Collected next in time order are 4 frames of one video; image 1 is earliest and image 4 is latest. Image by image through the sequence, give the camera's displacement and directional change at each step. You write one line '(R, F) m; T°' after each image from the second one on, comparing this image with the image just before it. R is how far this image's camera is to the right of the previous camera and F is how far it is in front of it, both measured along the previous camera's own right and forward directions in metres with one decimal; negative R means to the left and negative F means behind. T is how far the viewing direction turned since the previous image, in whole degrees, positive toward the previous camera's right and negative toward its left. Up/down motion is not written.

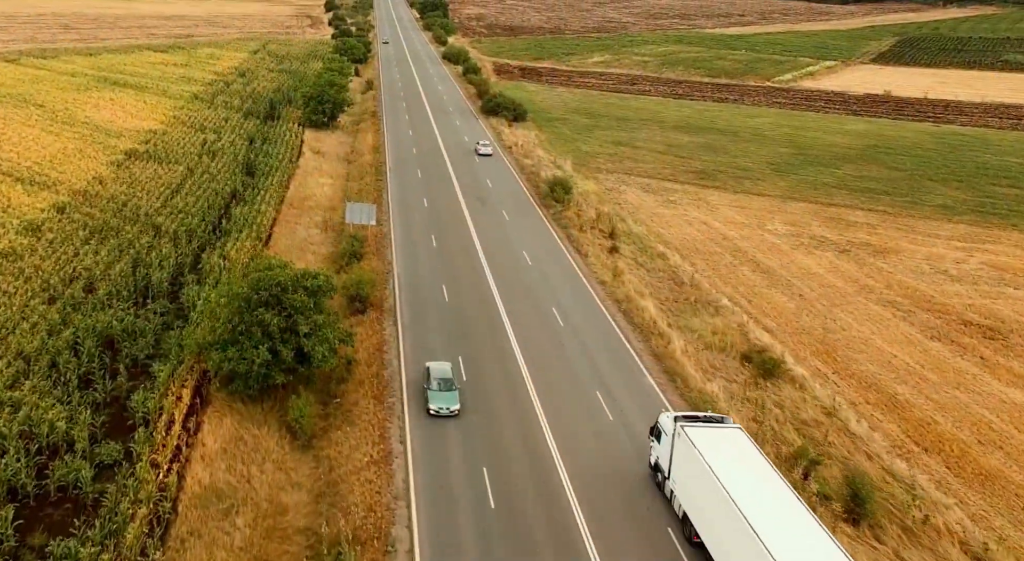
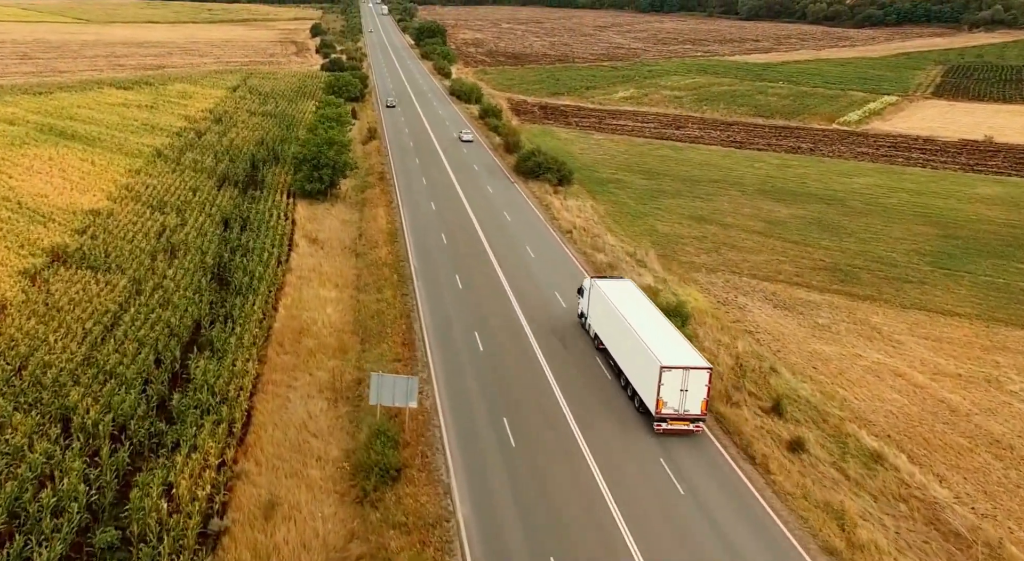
(-4.4, +18.5) m; +1°
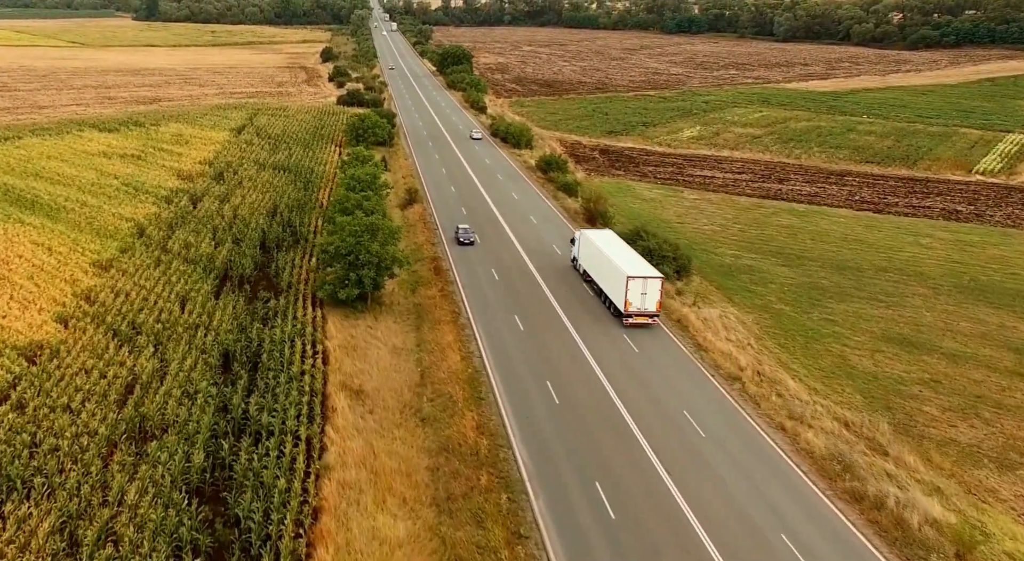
(-5.3, +19.0) m; 0°
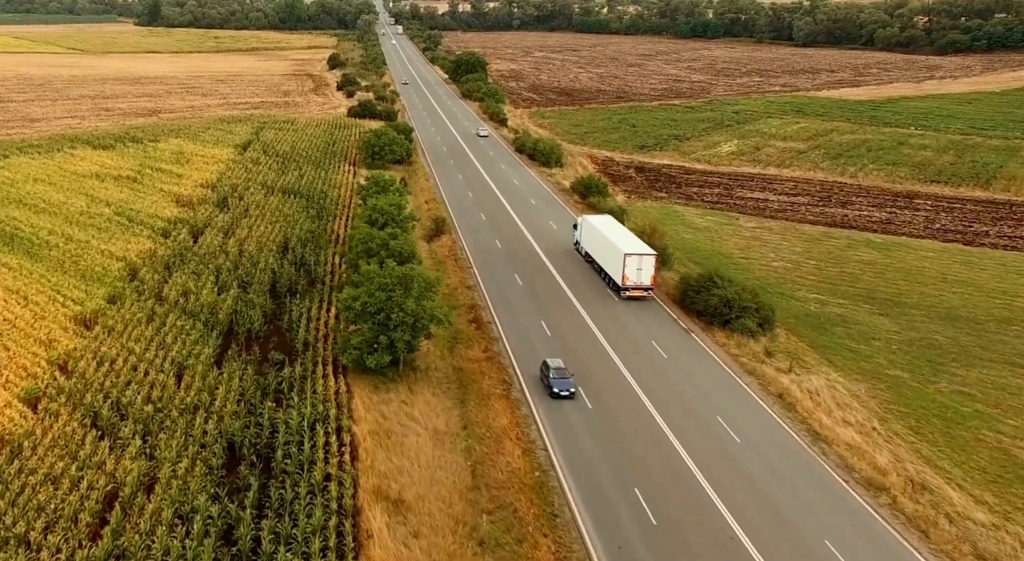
(-2.4, +8.1) m; 0°
